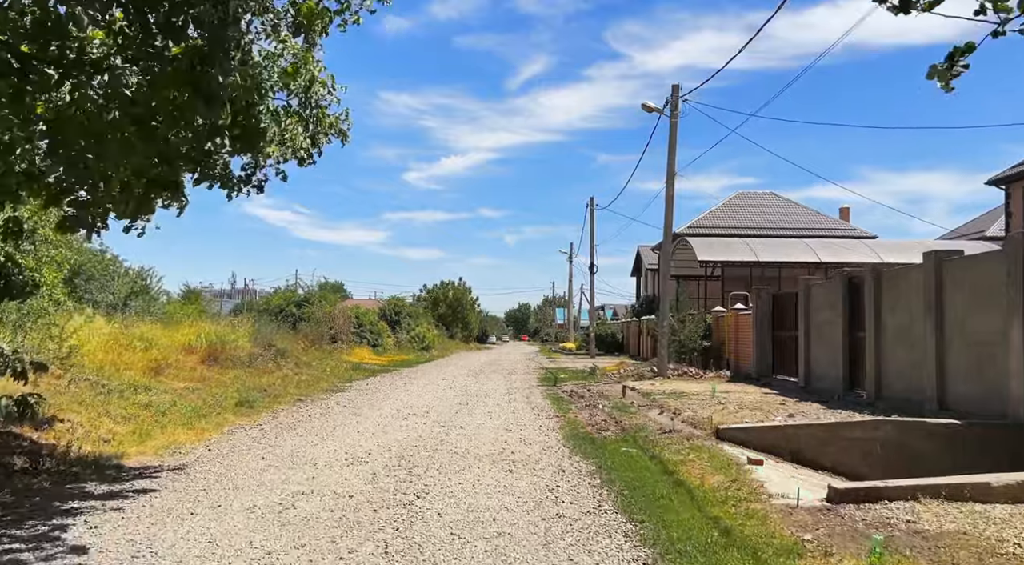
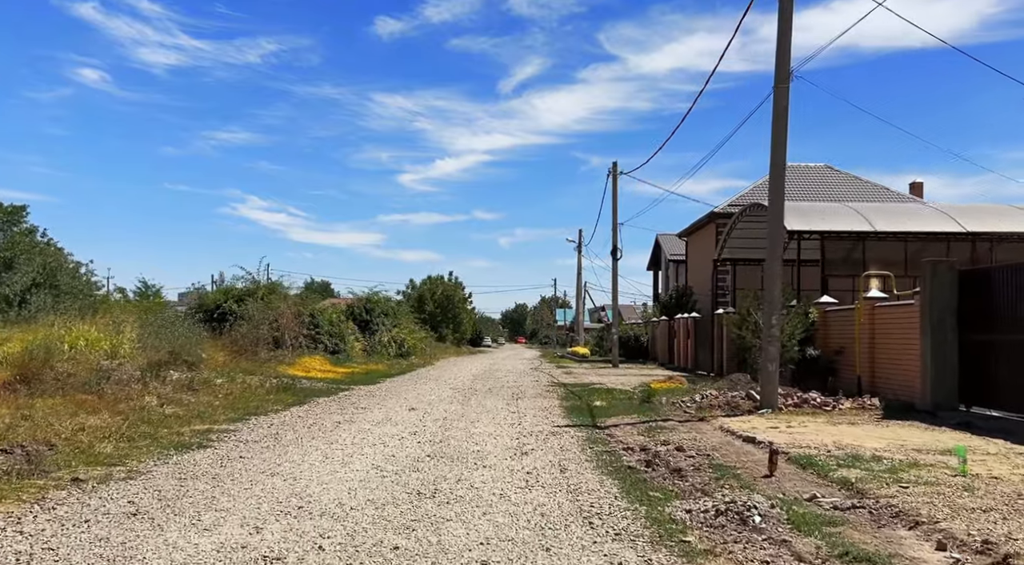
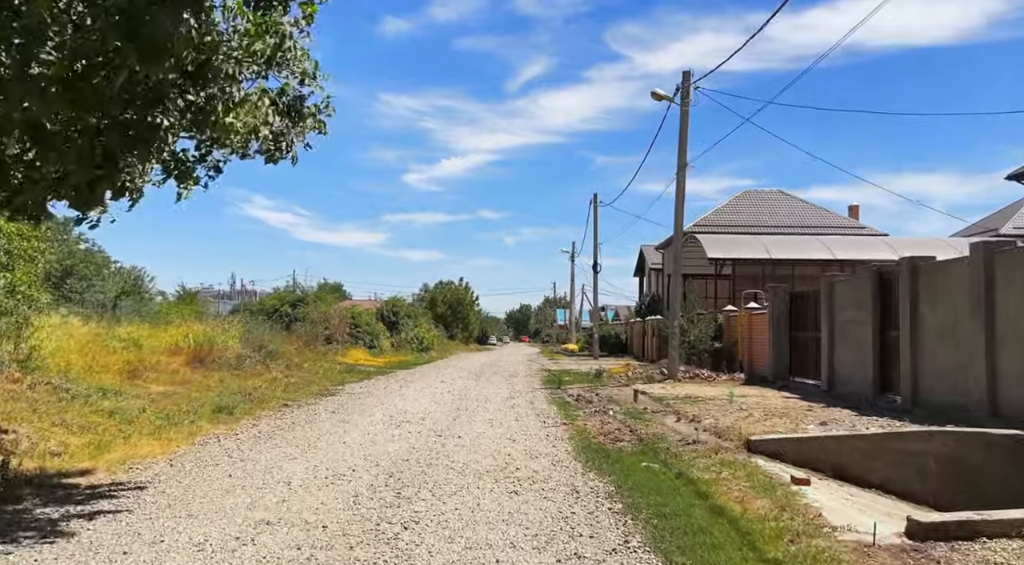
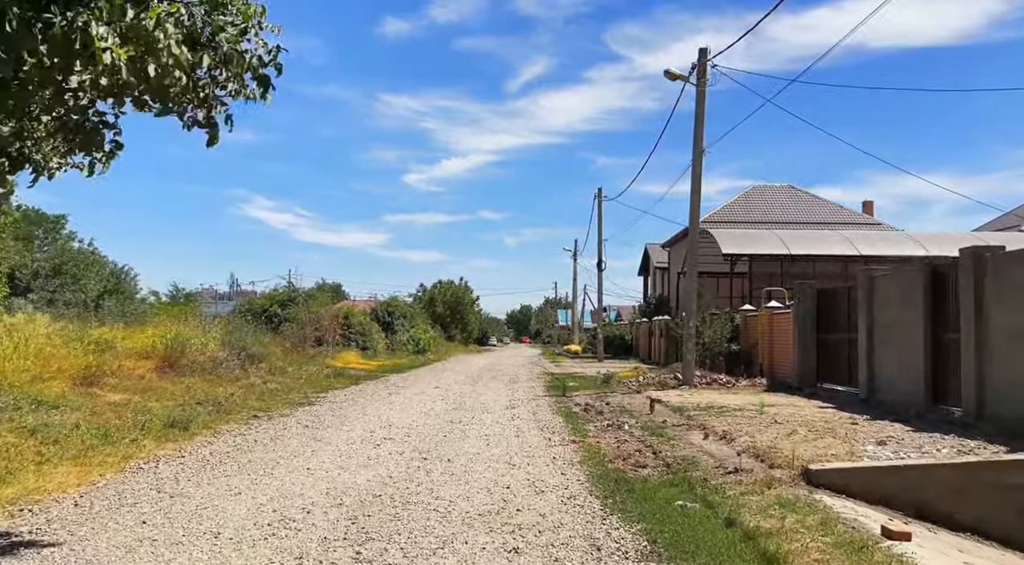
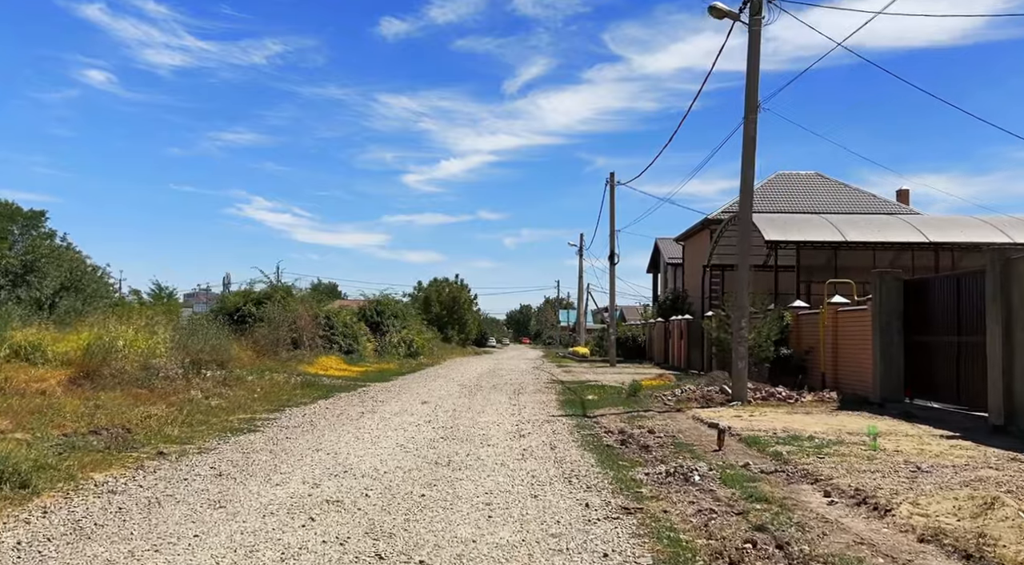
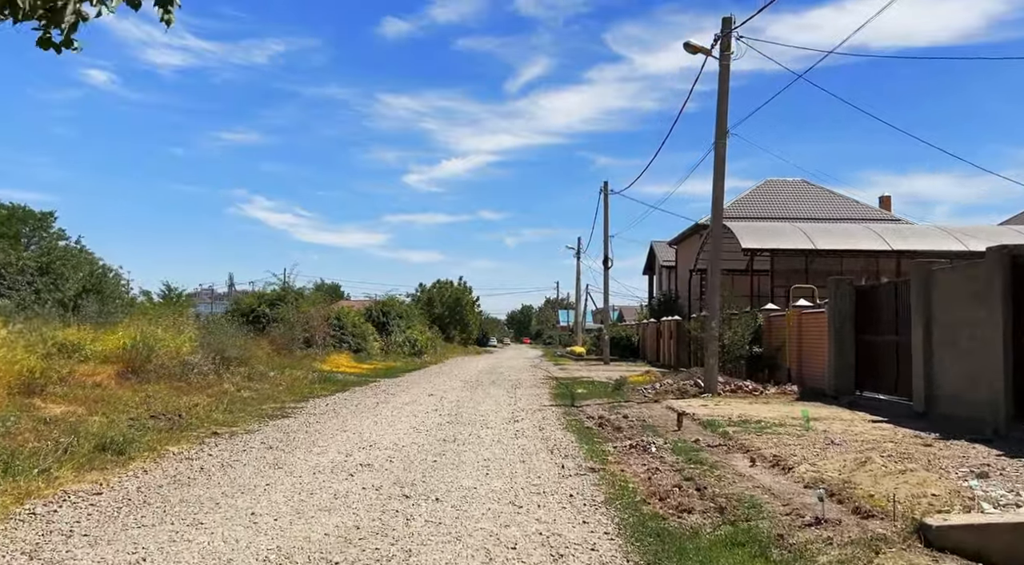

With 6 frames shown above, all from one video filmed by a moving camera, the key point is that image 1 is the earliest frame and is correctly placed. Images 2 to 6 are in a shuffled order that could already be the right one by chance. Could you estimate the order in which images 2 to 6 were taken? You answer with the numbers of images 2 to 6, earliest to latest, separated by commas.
3, 4, 6, 5, 2
